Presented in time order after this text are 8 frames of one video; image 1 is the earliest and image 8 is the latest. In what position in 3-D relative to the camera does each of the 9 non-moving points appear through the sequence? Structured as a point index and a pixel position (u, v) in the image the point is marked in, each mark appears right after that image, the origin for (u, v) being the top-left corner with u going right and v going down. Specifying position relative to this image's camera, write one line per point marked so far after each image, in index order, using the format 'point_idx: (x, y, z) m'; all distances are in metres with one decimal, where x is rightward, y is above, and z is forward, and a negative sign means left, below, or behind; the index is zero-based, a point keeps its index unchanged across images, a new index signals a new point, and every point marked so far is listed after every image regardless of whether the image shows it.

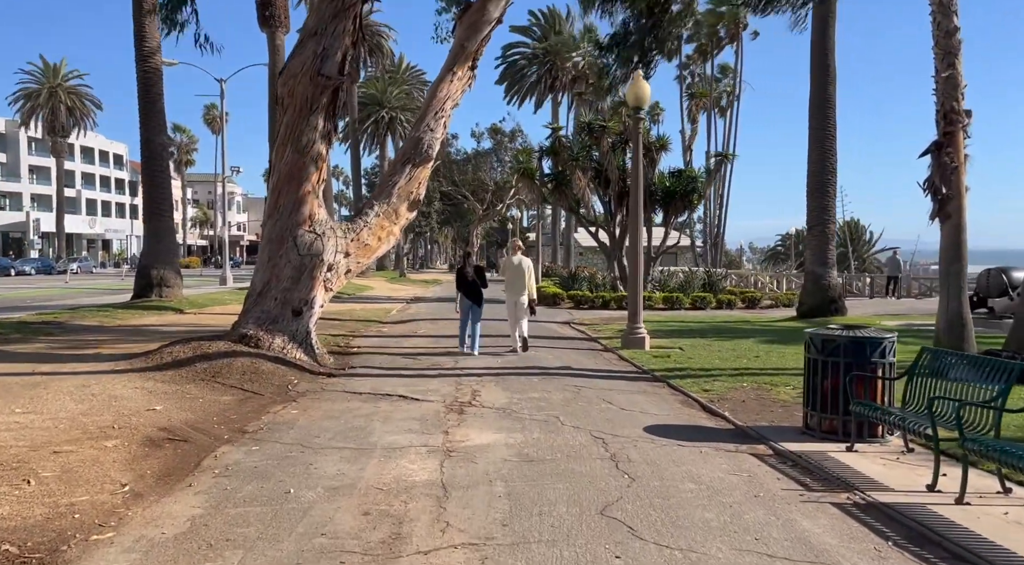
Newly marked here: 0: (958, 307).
0: (+6.8, -0.3, +13.1) m
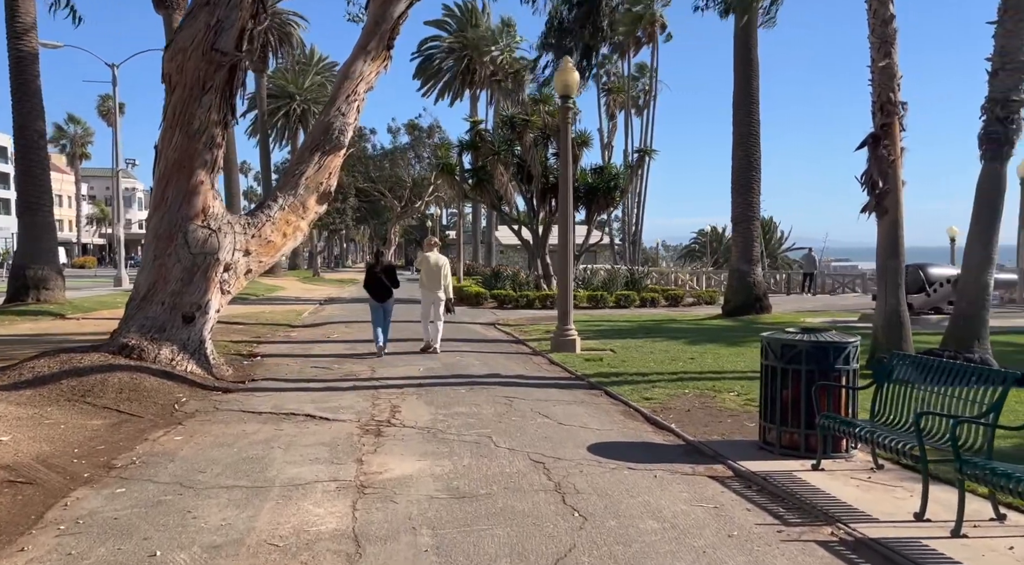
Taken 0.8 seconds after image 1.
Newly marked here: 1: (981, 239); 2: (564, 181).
0: (+5.7, -0.3, +12.7) m
1: (+6.6, +0.6, +12.2) m
2: (+1.0, +1.8, +15.0) m
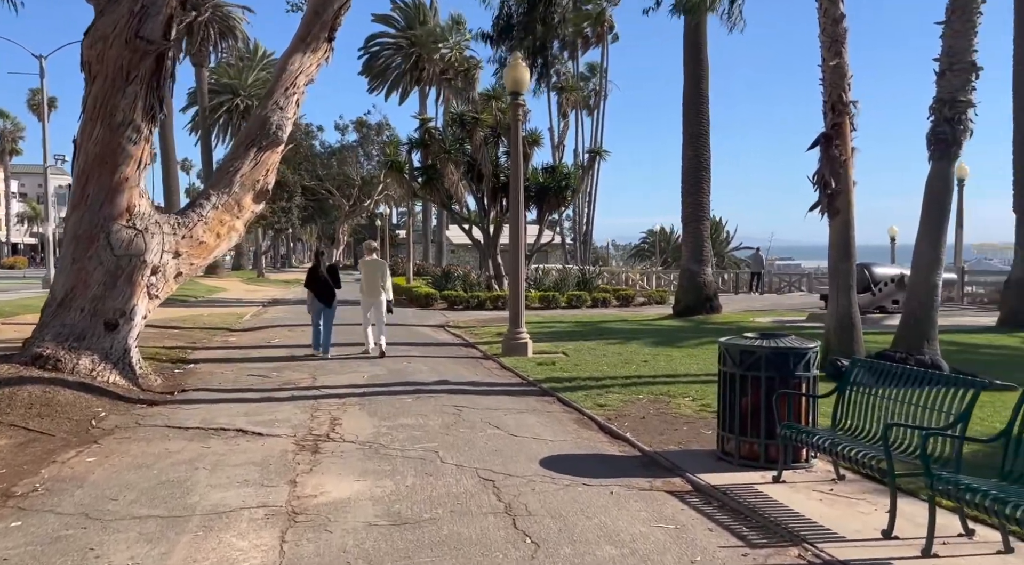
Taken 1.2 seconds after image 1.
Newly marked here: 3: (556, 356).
0: (+4.9, -0.3, +12.5) m
1: (+5.8, +0.6, +12.1) m
2: (+0.1, +1.7, +14.6) m
3: (+0.7, -1.2, +14.1) m
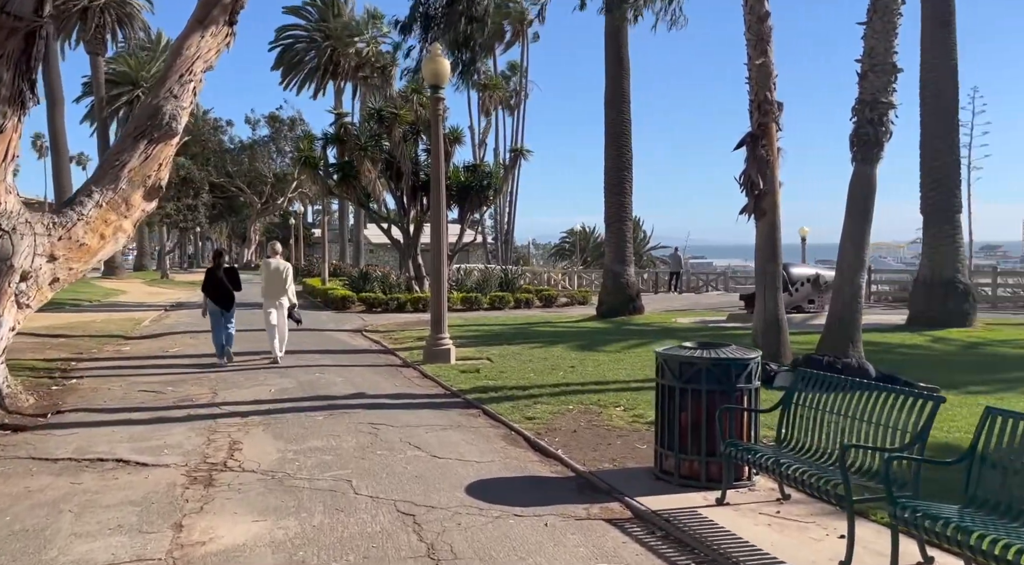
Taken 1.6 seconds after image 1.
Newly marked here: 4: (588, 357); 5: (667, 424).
0: (+3.8, -0.4, +12.3) m
1: (+4.8, +0.6, +11.9) m
2: (-1.2, +1.7, +13.9) m
3: (-0.5, -1.3, +13.5) m
4: (+1.2, -1.2, +13.9) m
5: (+1.2, -1.1, +6.9) m
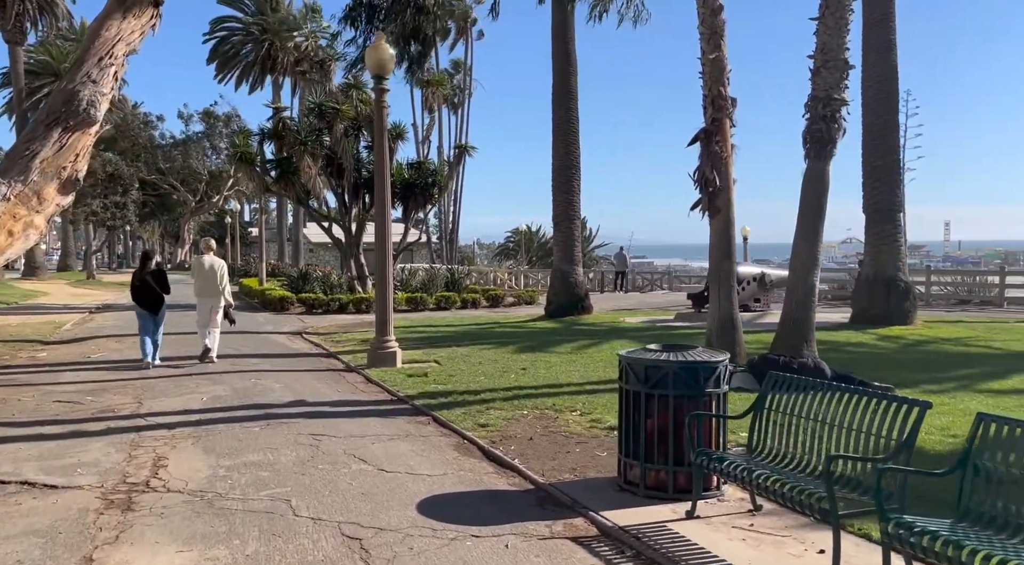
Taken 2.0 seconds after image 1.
0: (+3.1, -0.3, +12.0) m
1: (+4.1, +0.6, +11.7) m
2: (-2.0, +1.7, +13.3) m
3: (-1.3, -1.3, +12.9) m
4: (+0.4, -1.2, +13.5) m
5: (+0.9, -1.1, +6.4) m
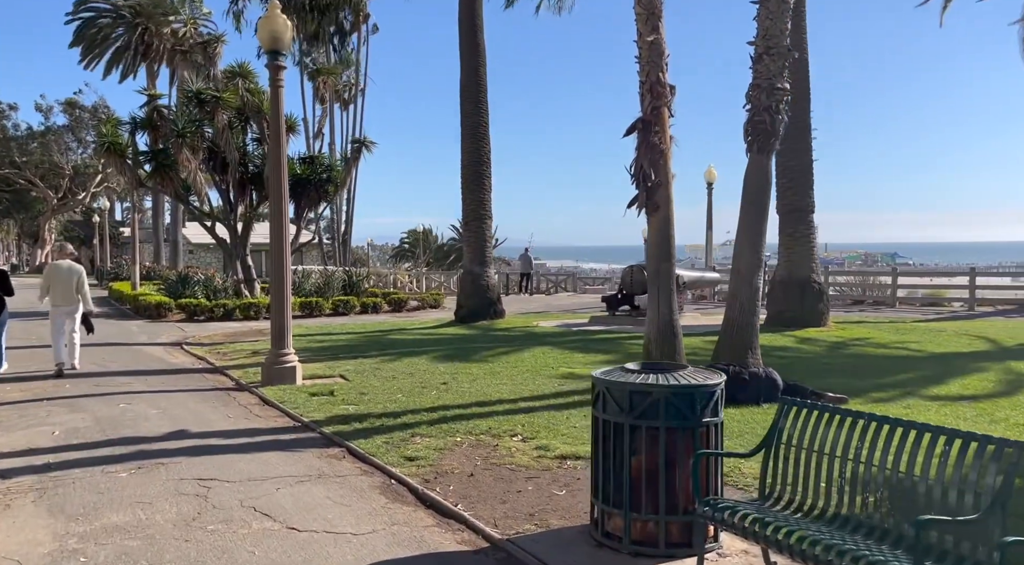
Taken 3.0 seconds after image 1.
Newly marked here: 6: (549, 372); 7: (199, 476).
0: (+2.0, -0.4, +11.0) m
1: (+3.0, +0.6, +10.9) m
2: (-3.2, +1.6, +11.6) m
3: (-2.4, -1.3, +11.4) m
4: (-0.8, -1.3, +12.1) m
5: (+0.6, -1.2, +5.2) m
6: (+0.6, -1.3, +12.4) m
7: (-2.4, -1.4, +6.5) m
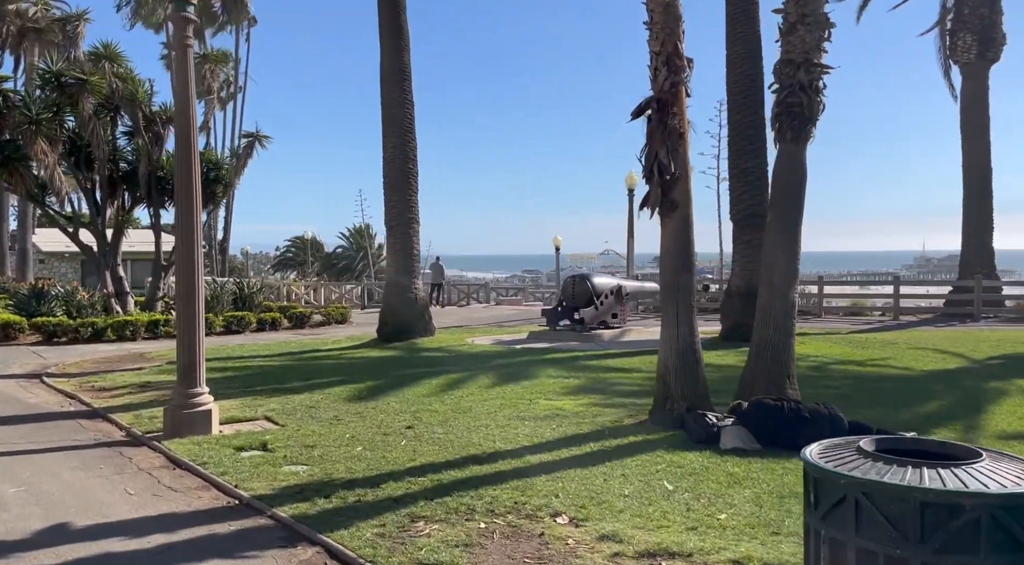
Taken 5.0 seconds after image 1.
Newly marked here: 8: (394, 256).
0: (+1.9, -0.5, +9.0) m
1: (+2.9, +0.4, +9.0) m
2: (-3.4, +1.4, +8.9) m
3: (-2.6, -1.5, +8.7) m
4: (-1.1, -1.4, +9.7) m
5: (+1.3, -1.3, +3.0) m
6: (+0.2, -1.5, +10.2) m
7: (-1.9, -1.6, +3.9) m
8: (-2.5, +0.5, +17.7) m
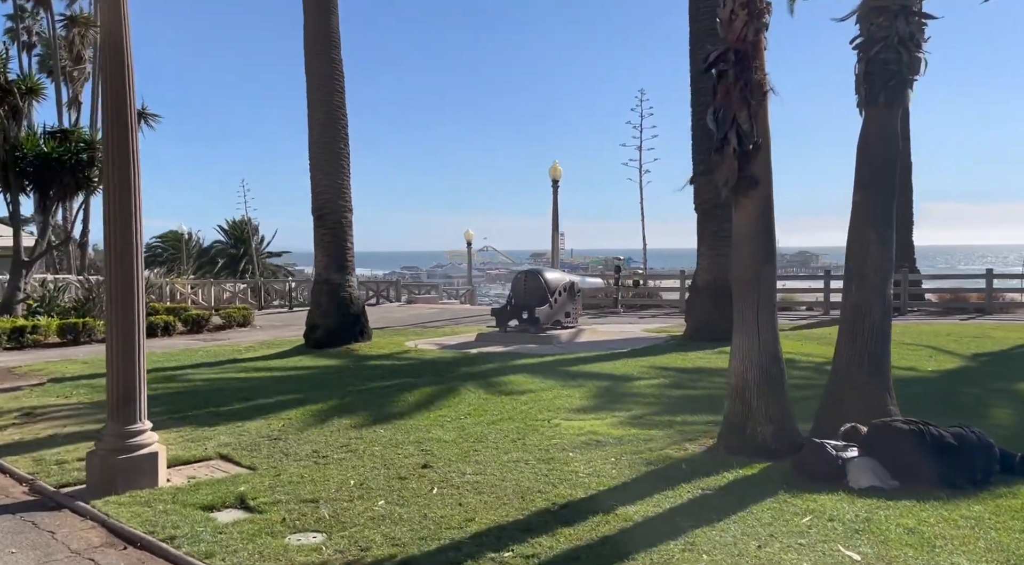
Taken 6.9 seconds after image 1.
0: (+2.2, -0.5, +7.4) m
1: (+3.2, +0.5, +7.5) m
2: (-3.0, +1.5, +6.4) m
3: (-2.1, -1.5, +6.4) m
4: (-0.8, -1.4, +7.6) m
5: (+2.6, -1.2, +1.4) m
6: (+0.4, -1.4, +8.3) m
7: (-0.7, -1.6, +1.8) m
8: (-3.4, +0.6, +15.3) m
